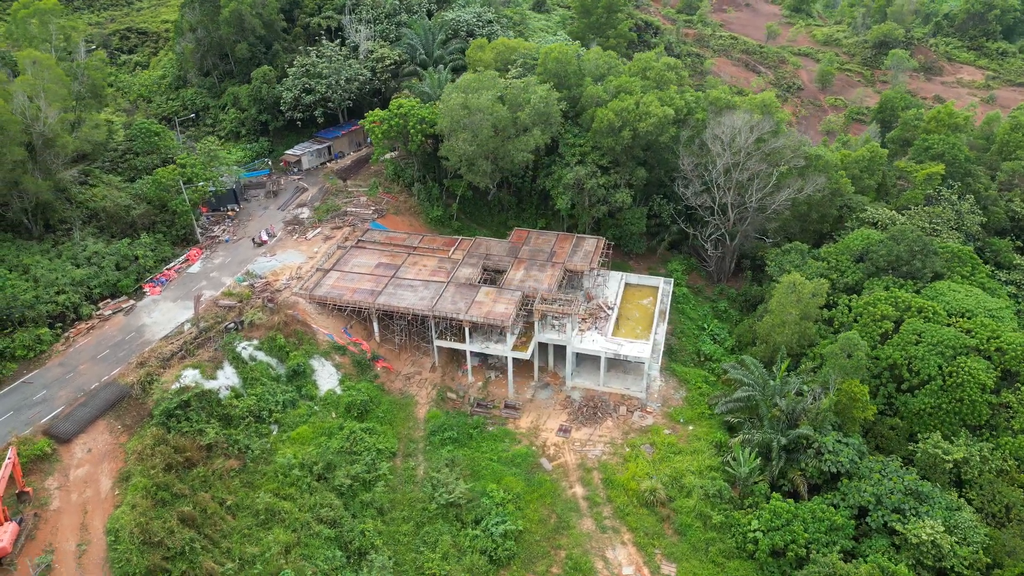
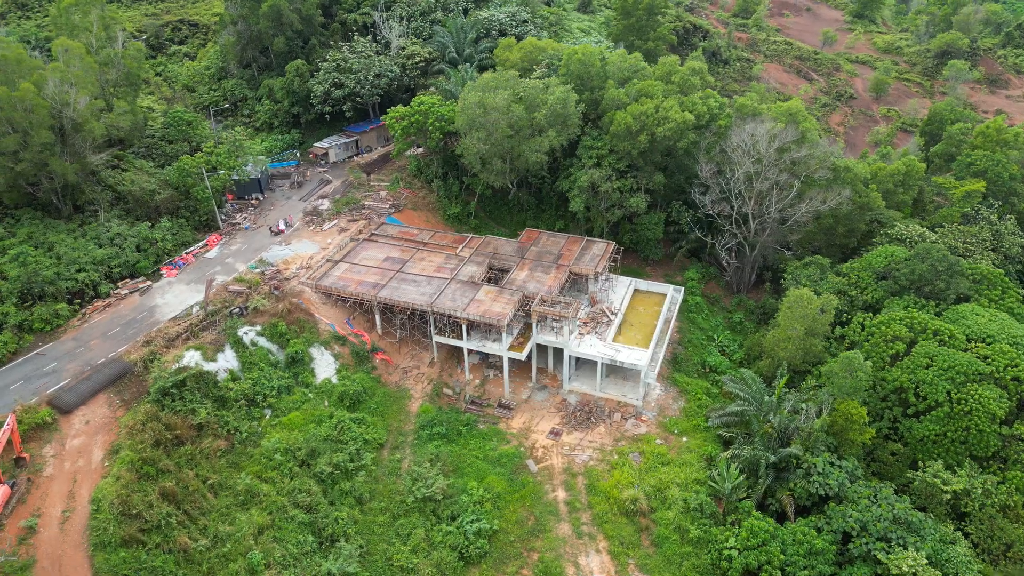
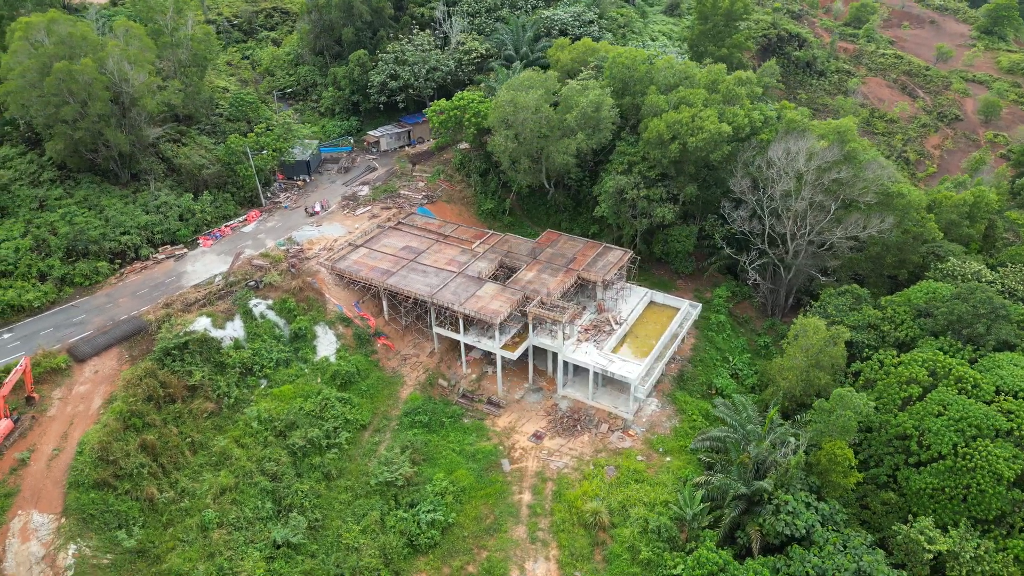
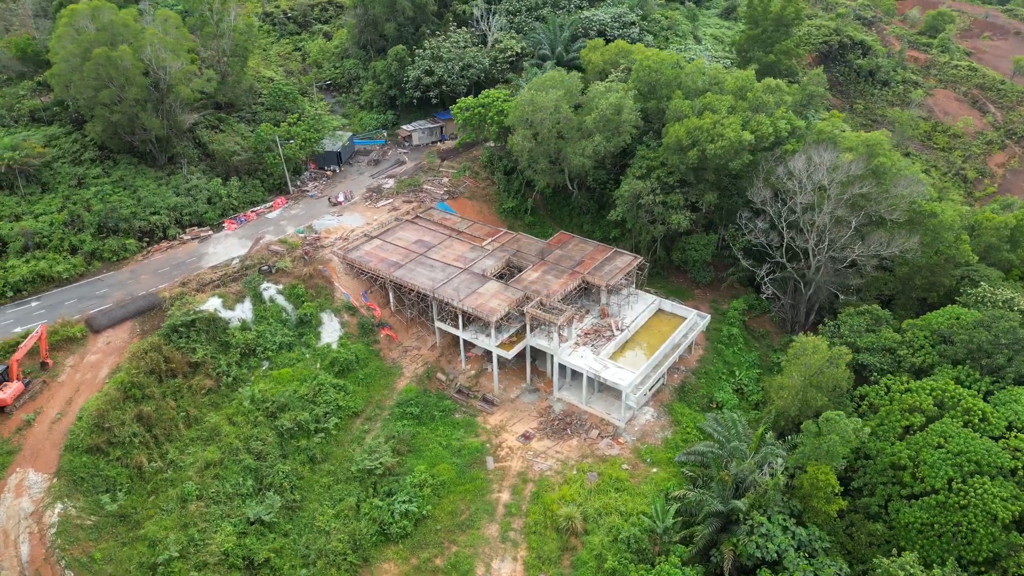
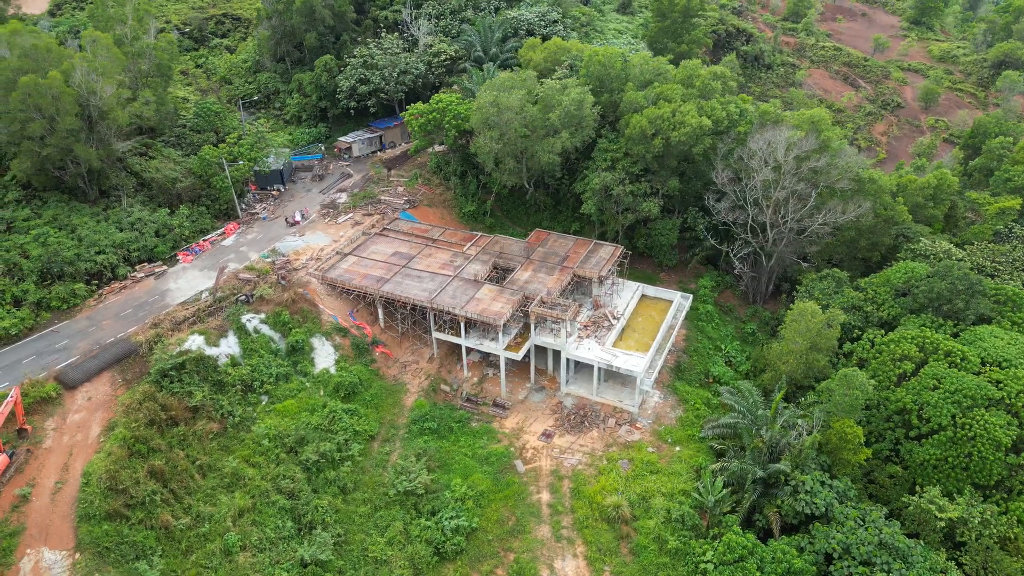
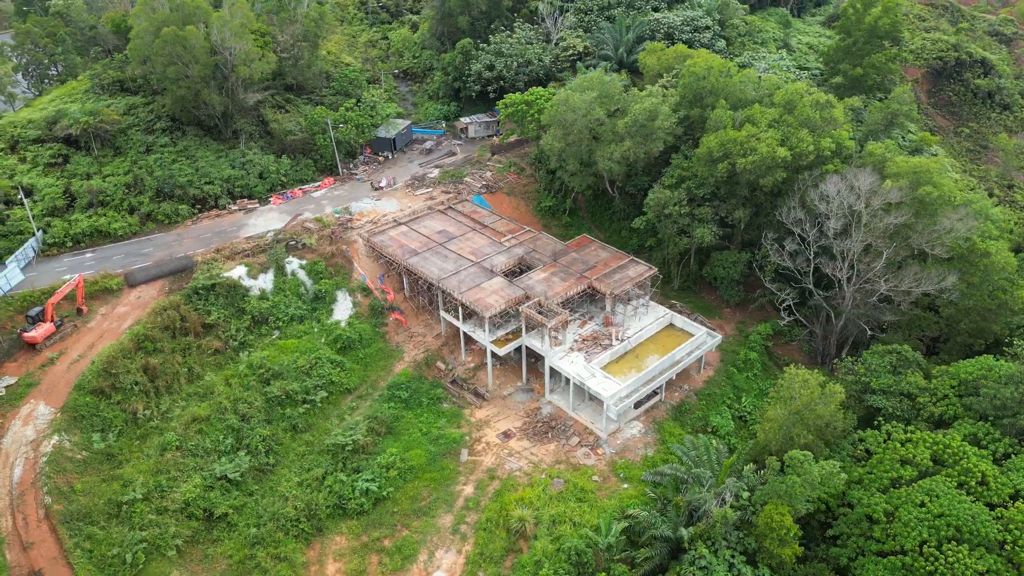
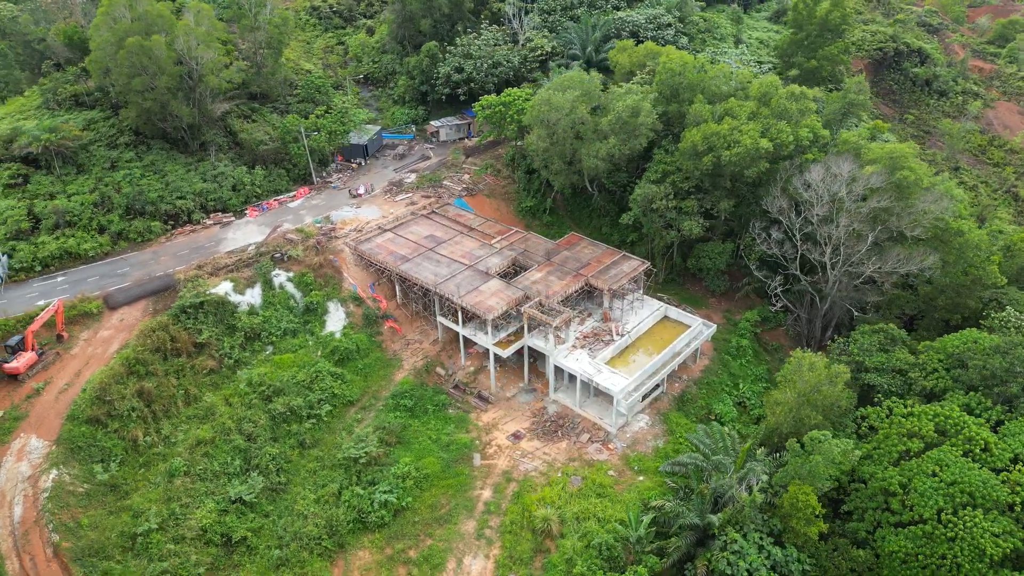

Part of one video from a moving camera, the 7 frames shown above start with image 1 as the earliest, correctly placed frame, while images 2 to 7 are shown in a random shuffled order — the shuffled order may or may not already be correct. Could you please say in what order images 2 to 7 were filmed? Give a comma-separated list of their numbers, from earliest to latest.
2, 5, 3, 4, 7, 6
